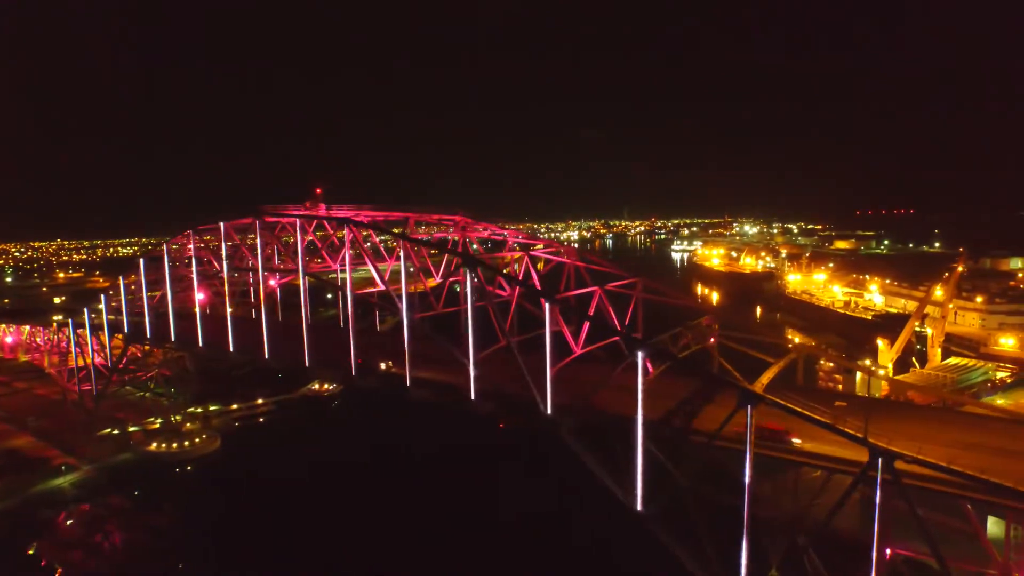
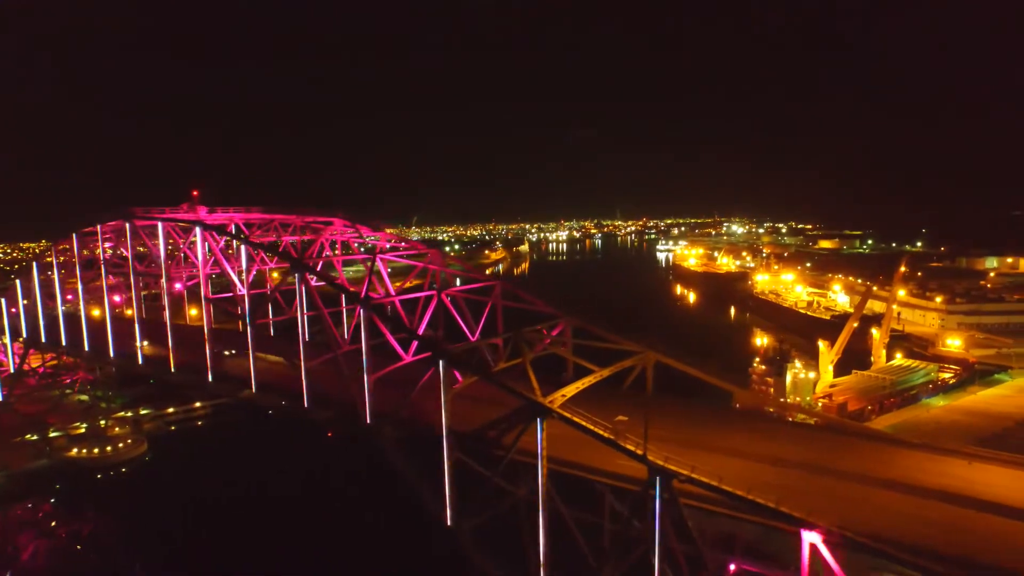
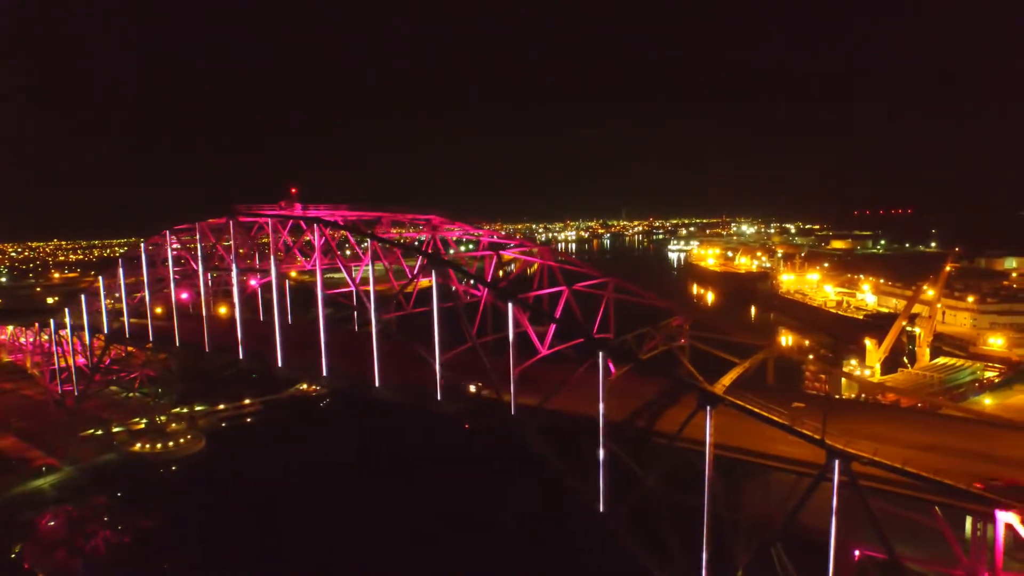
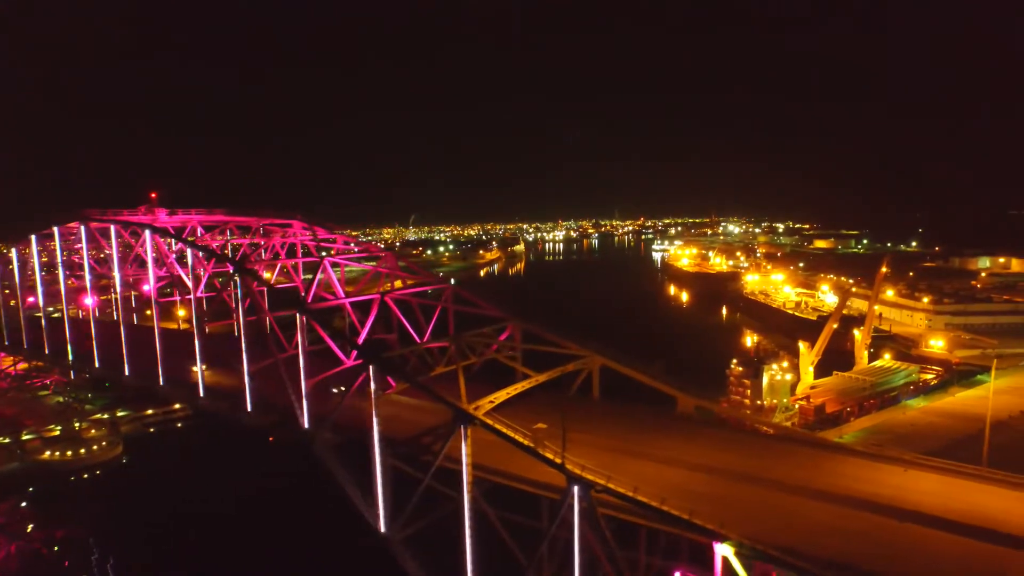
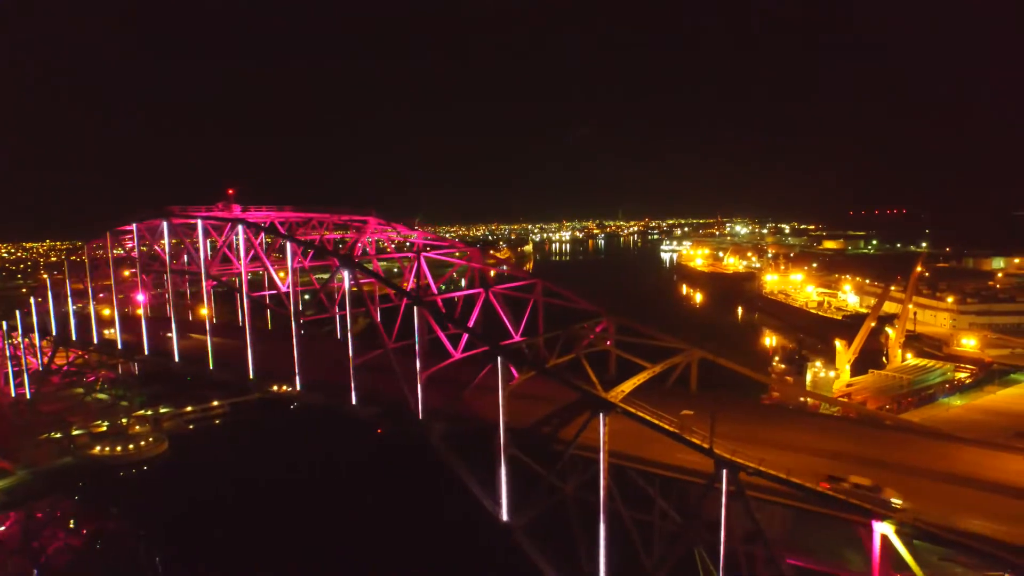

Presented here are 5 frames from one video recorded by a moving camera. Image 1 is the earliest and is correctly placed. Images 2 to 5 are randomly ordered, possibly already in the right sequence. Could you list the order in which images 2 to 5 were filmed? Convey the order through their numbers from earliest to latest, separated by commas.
3, 5, 2, 4
